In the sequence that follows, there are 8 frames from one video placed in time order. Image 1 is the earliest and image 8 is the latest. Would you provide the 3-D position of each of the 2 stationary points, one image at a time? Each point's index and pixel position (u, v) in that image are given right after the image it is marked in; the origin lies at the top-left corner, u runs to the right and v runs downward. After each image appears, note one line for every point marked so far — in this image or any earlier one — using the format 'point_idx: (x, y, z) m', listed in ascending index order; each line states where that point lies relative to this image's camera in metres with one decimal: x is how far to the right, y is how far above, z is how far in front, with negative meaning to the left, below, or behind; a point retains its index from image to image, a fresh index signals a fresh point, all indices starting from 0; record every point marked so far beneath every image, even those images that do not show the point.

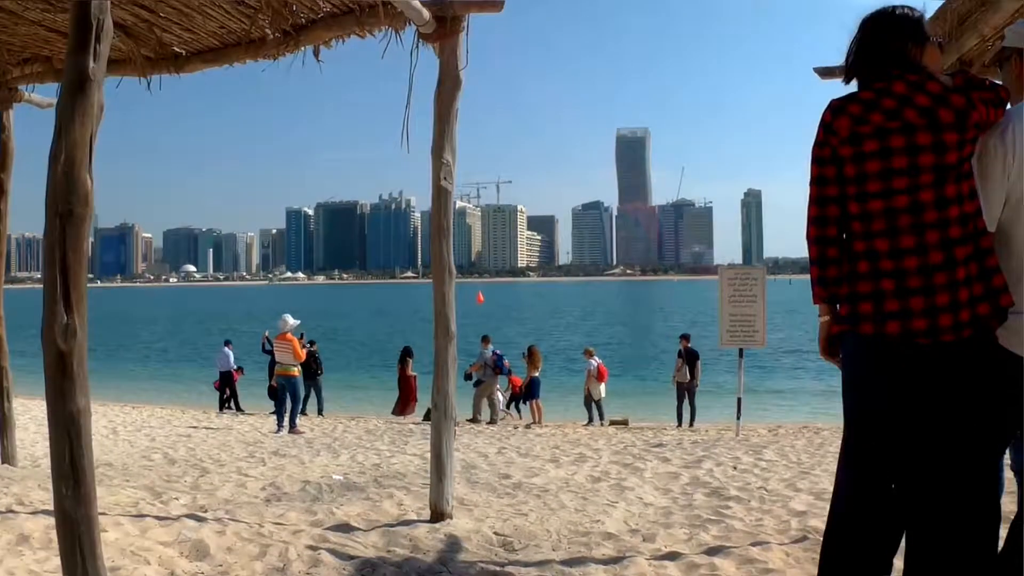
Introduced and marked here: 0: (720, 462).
0: (+2.5, -2.1, +10.3) m
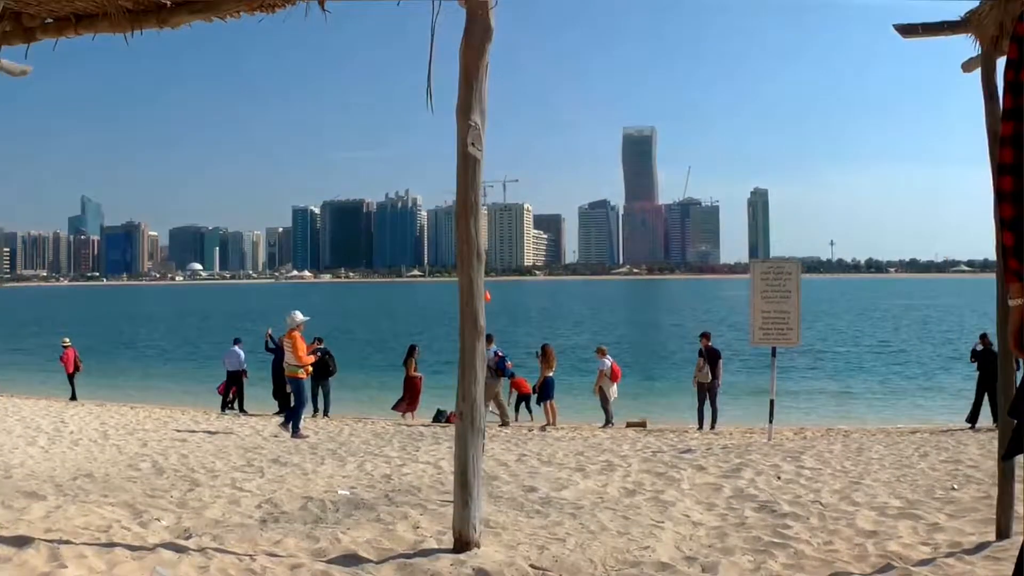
0: (+2.8, -2.0, +9.5) m
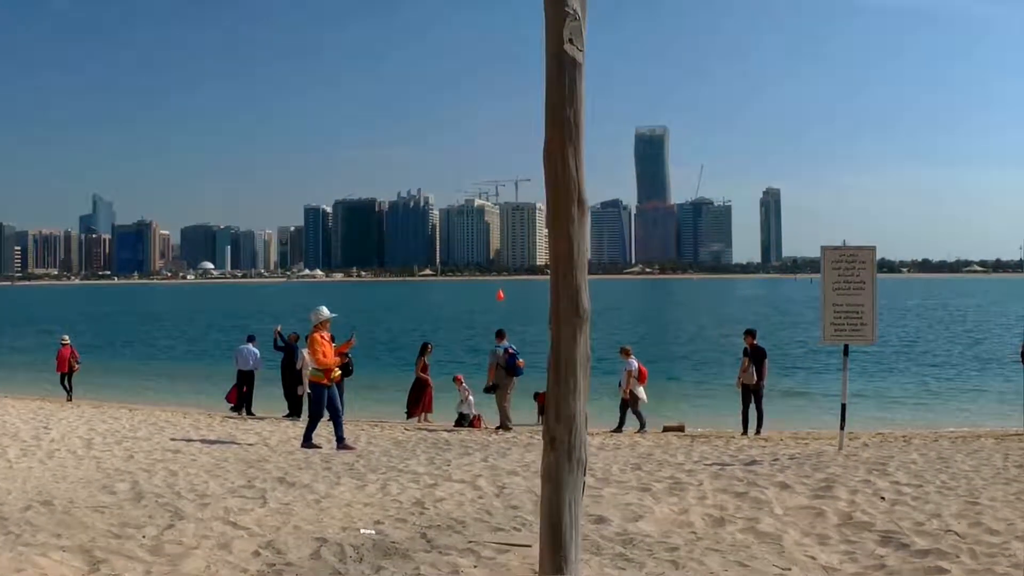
0: (+3.2, -1.9, +8.0) m
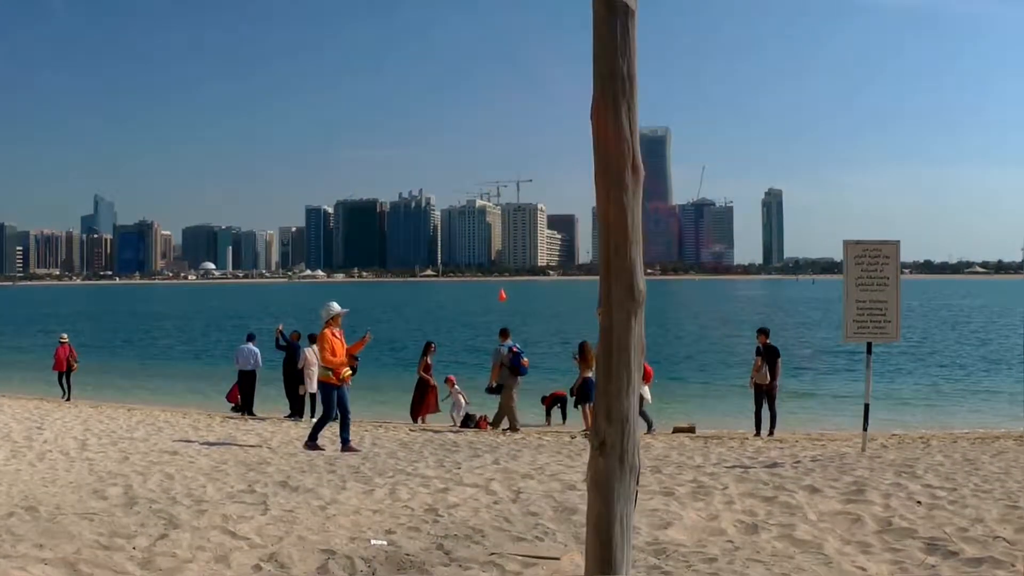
0: (+3.3, -1.8, +7.6) m
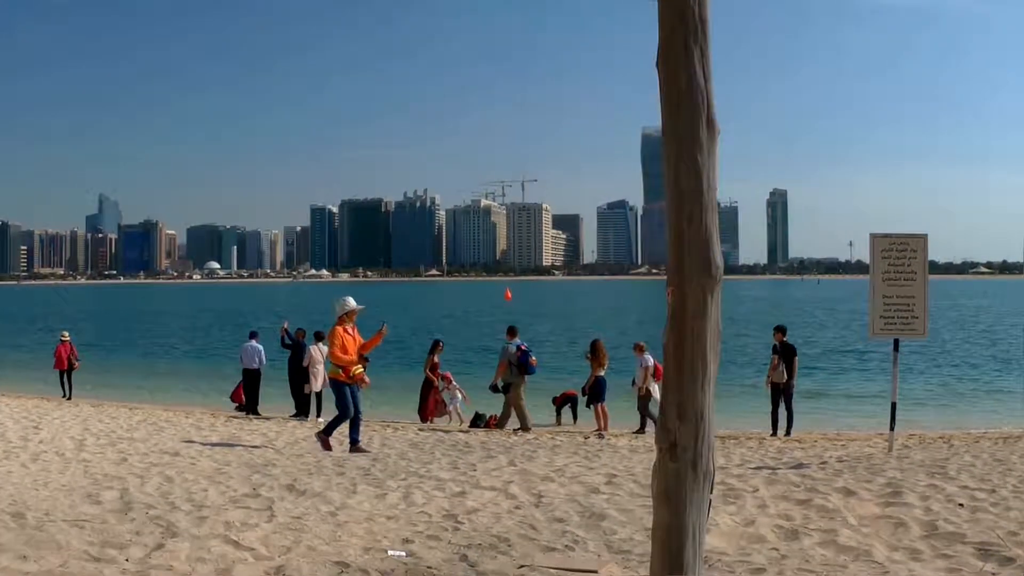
0: (+3.5, -1.8, +7.2) m
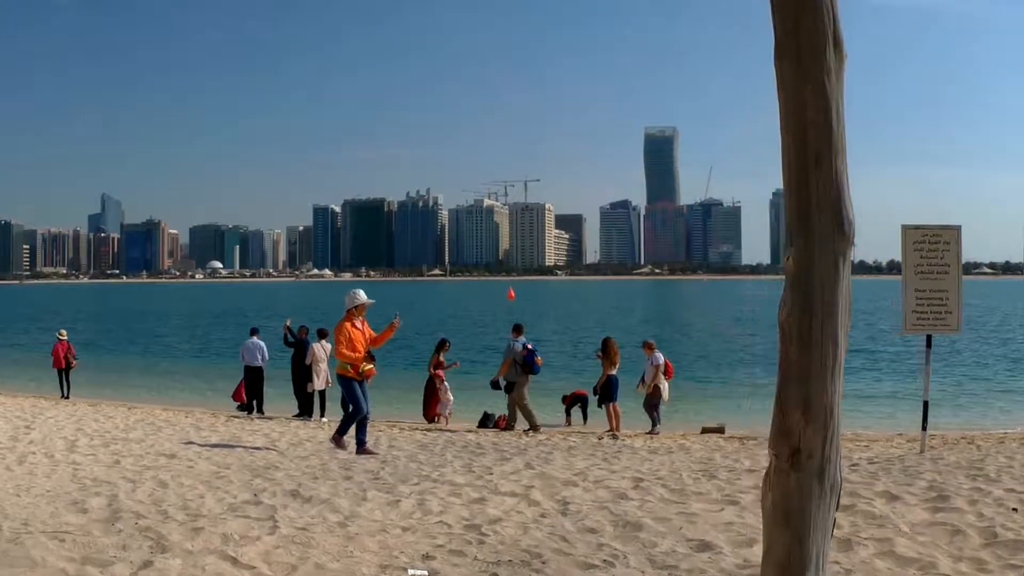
0: (+3.6, -1.7, +6.7) m
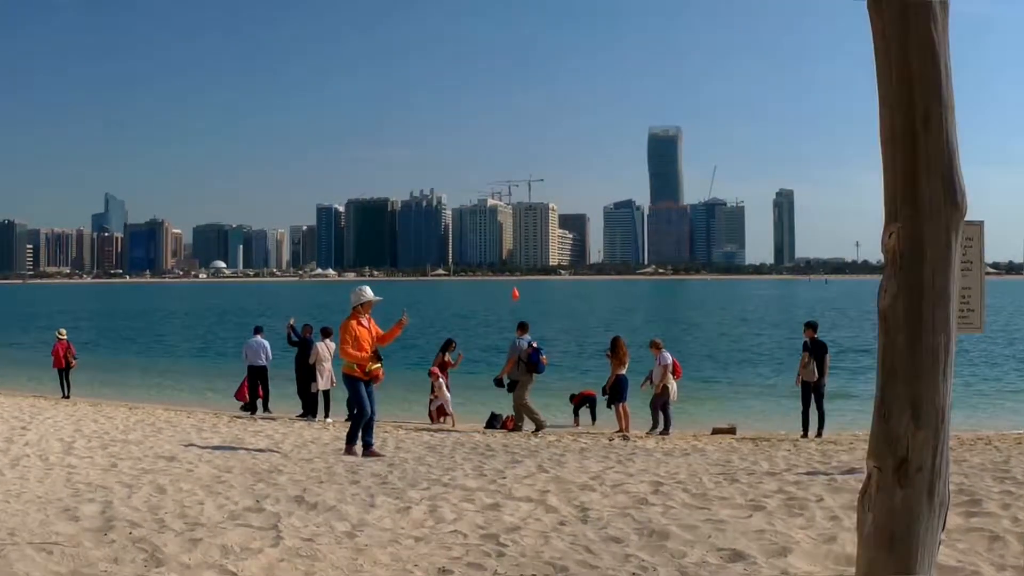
0: (+3.7, -1.7, +6.4) m
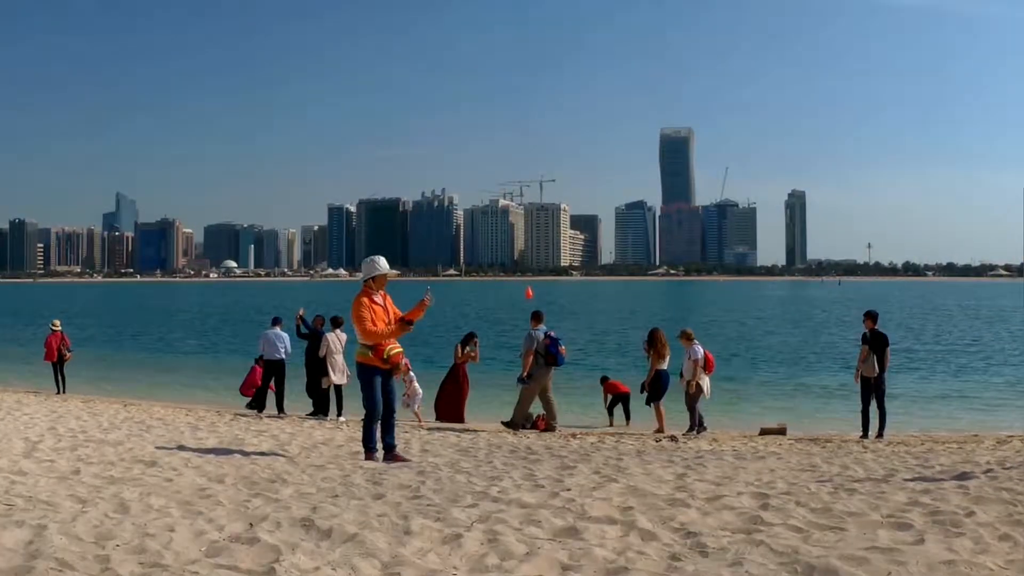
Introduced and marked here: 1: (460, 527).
0: (+4.1, -1.4, +5.0) m
1: (-0.2, -1.0, +3.7) m
